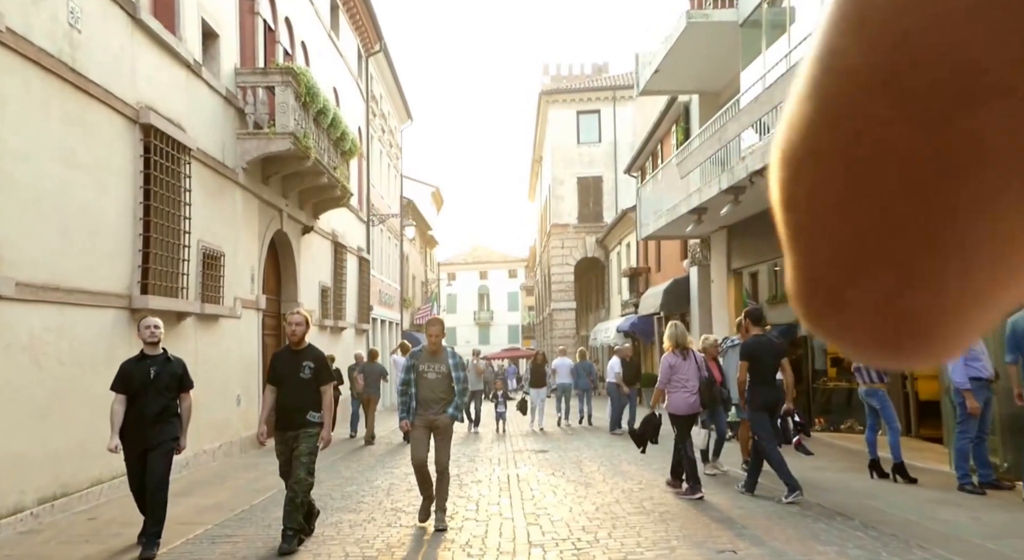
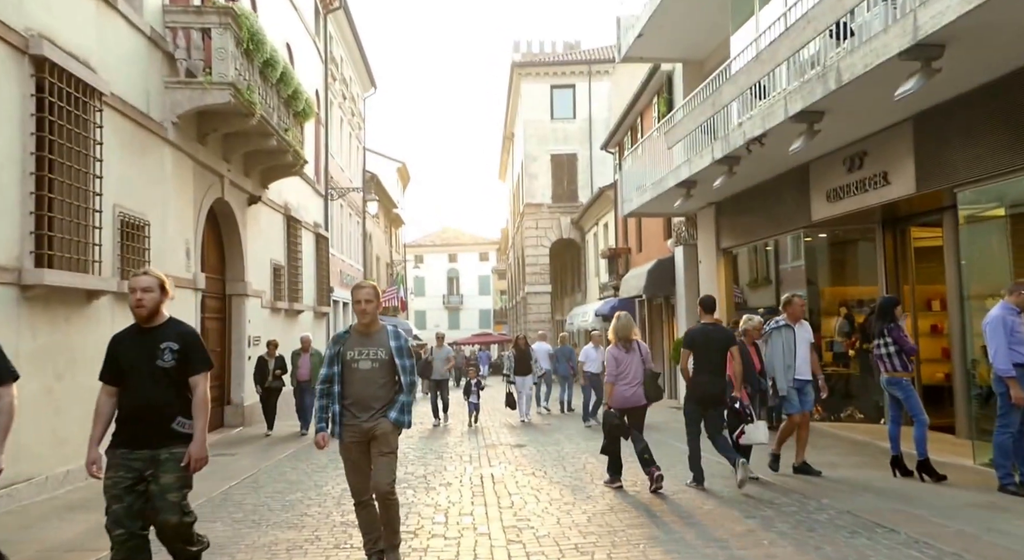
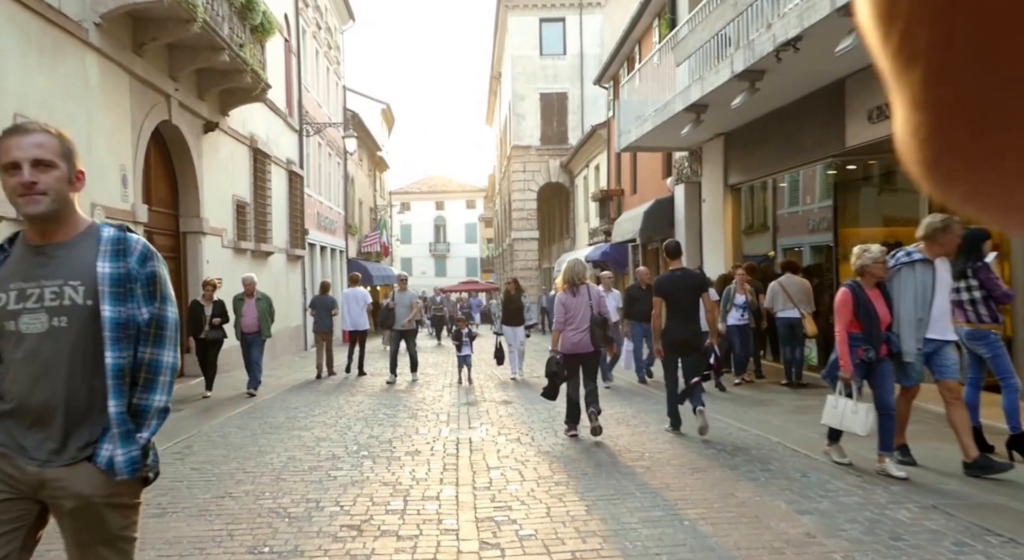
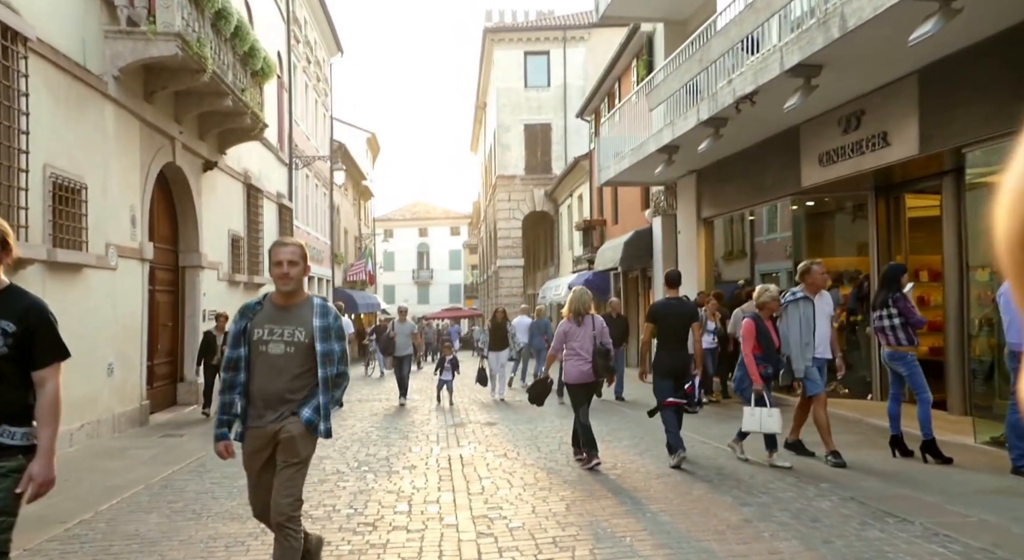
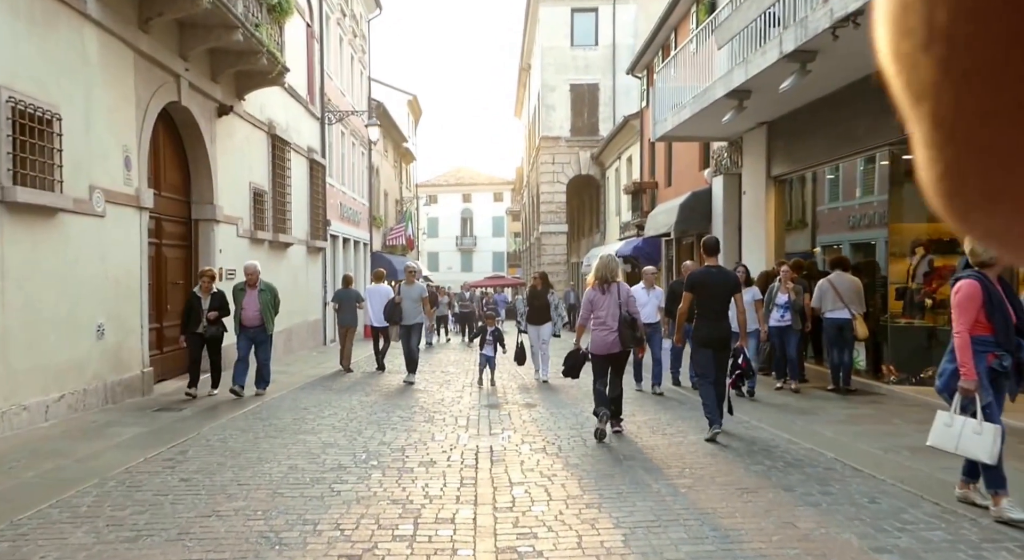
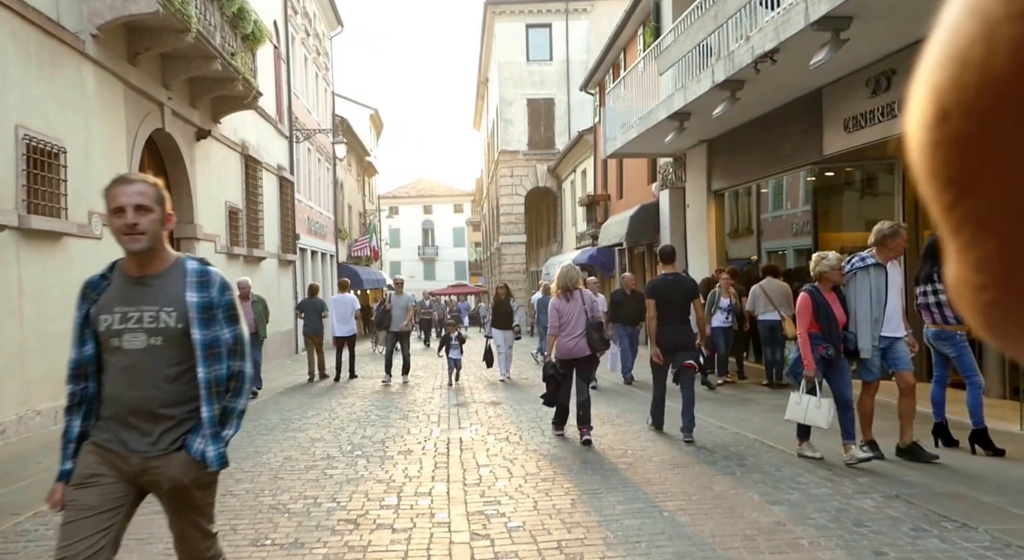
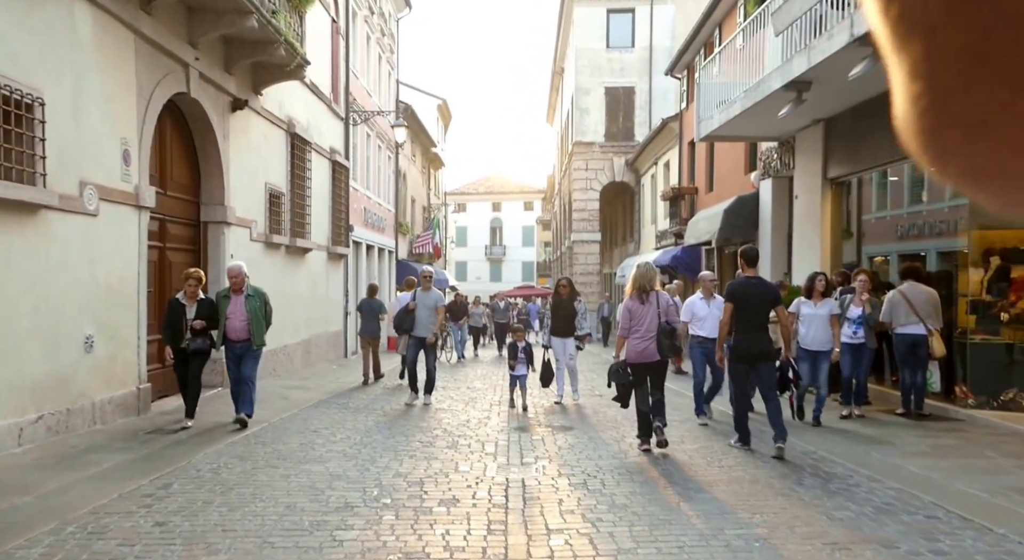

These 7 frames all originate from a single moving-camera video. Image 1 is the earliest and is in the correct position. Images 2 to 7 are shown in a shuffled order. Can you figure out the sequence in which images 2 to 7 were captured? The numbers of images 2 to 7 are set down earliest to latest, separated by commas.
2, 4, 6, 3, 5, 7
